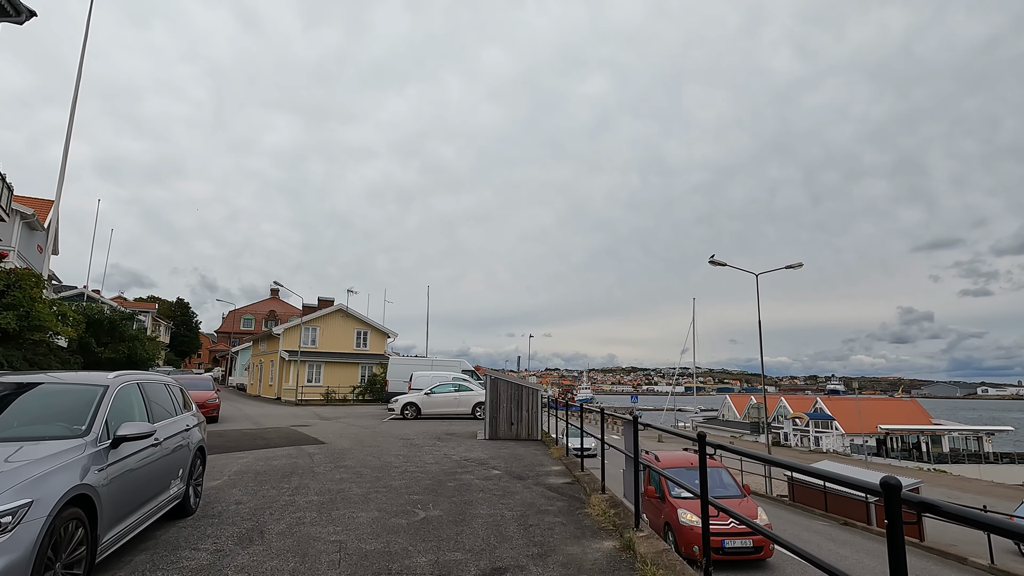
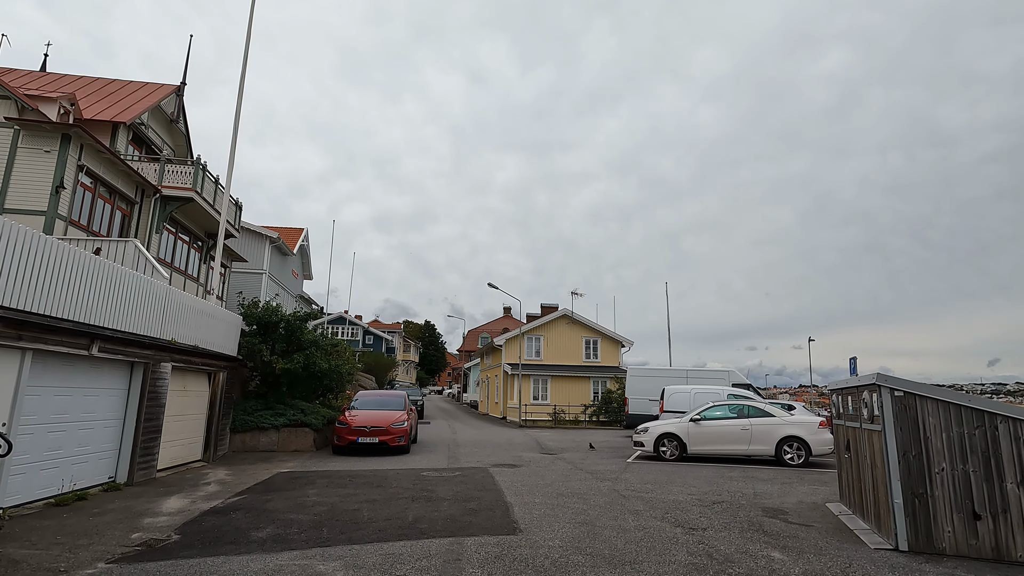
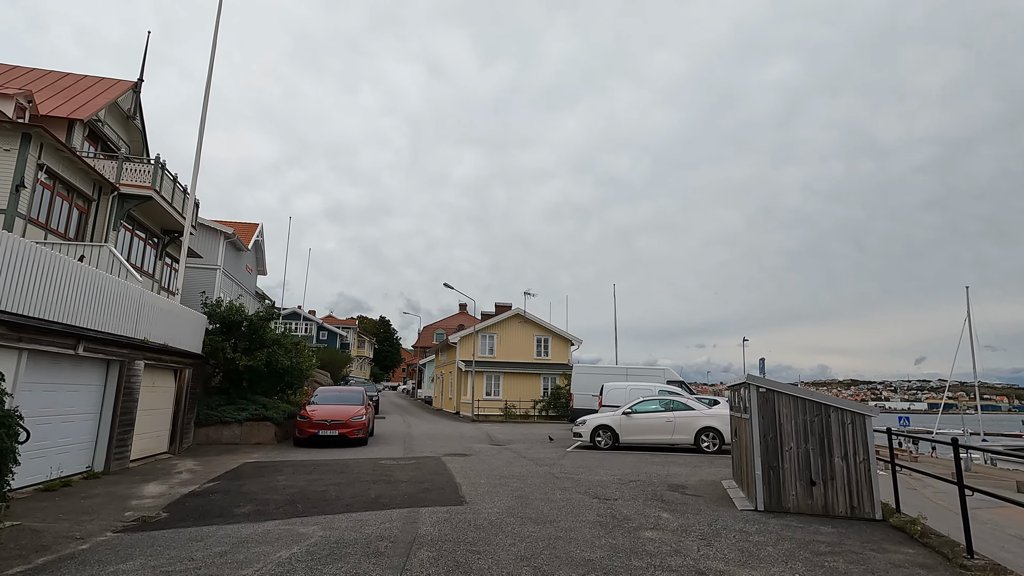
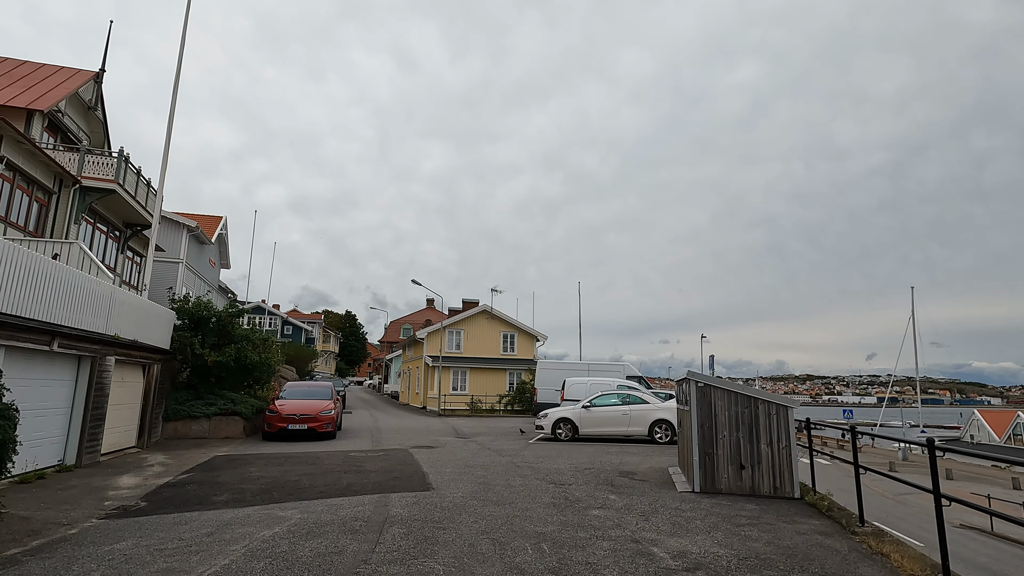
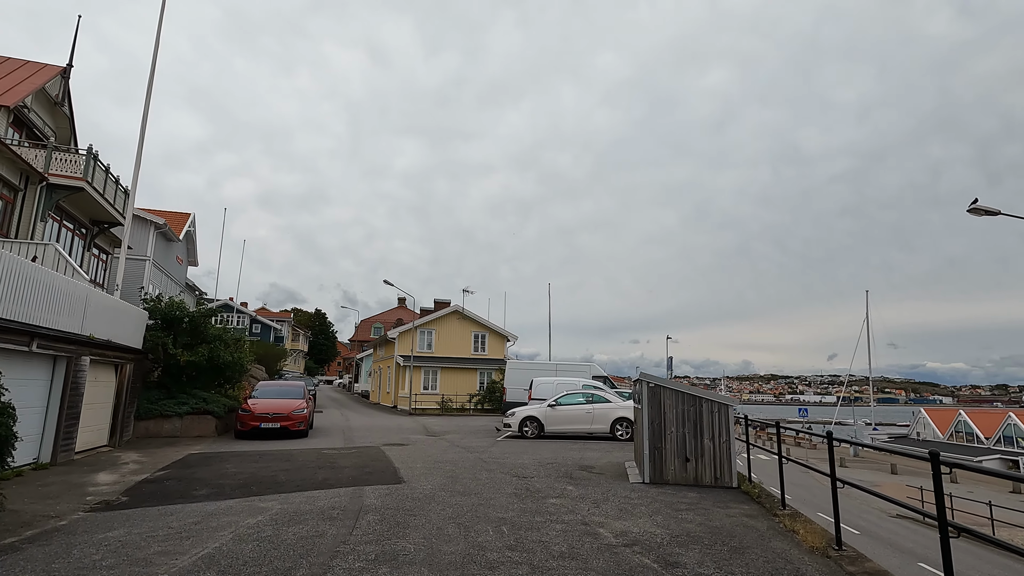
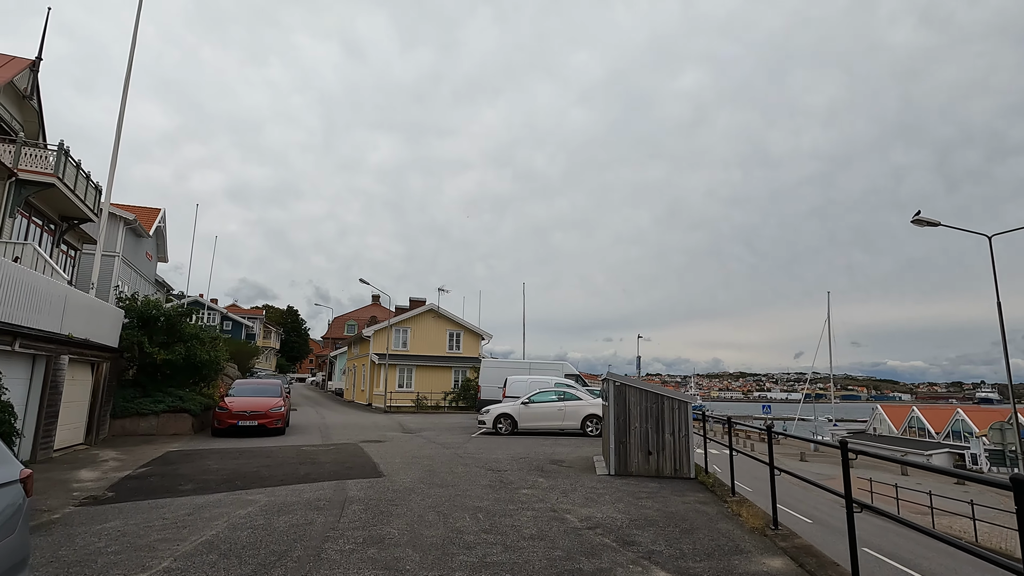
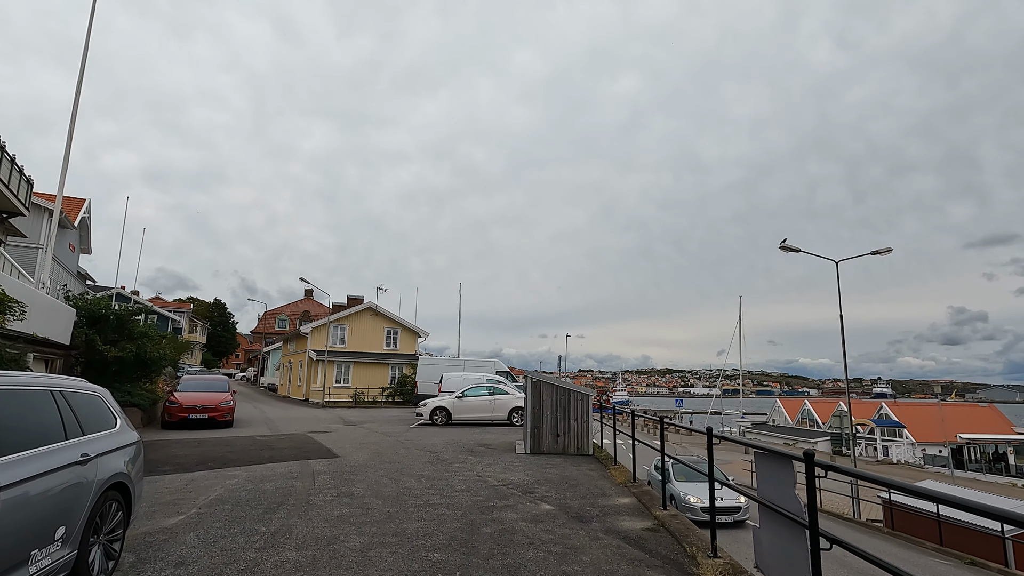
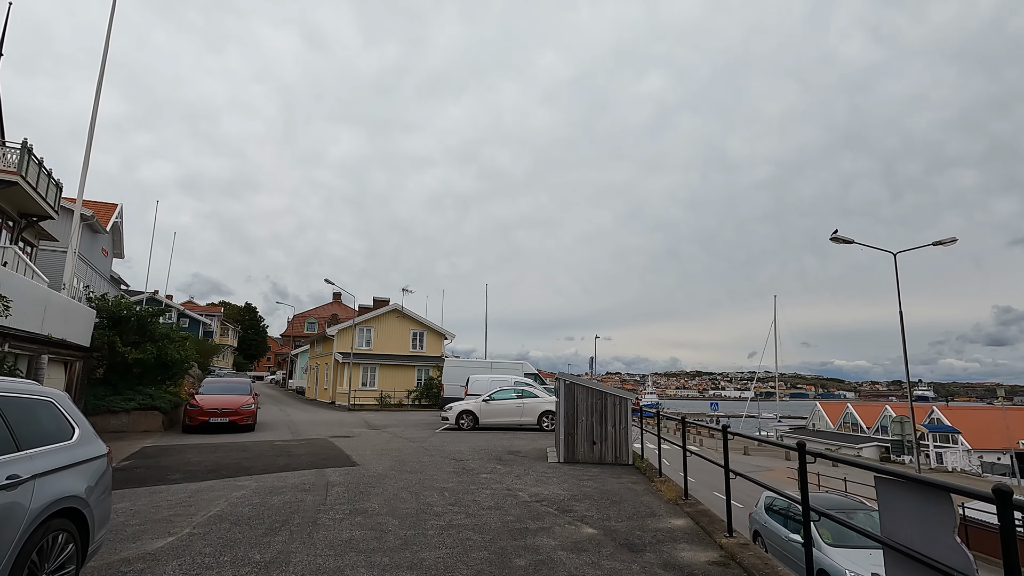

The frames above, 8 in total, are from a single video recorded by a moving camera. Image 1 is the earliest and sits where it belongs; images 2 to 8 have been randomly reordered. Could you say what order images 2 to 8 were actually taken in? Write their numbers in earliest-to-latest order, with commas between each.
7, 8, 6, 5, 4, 3, 2
